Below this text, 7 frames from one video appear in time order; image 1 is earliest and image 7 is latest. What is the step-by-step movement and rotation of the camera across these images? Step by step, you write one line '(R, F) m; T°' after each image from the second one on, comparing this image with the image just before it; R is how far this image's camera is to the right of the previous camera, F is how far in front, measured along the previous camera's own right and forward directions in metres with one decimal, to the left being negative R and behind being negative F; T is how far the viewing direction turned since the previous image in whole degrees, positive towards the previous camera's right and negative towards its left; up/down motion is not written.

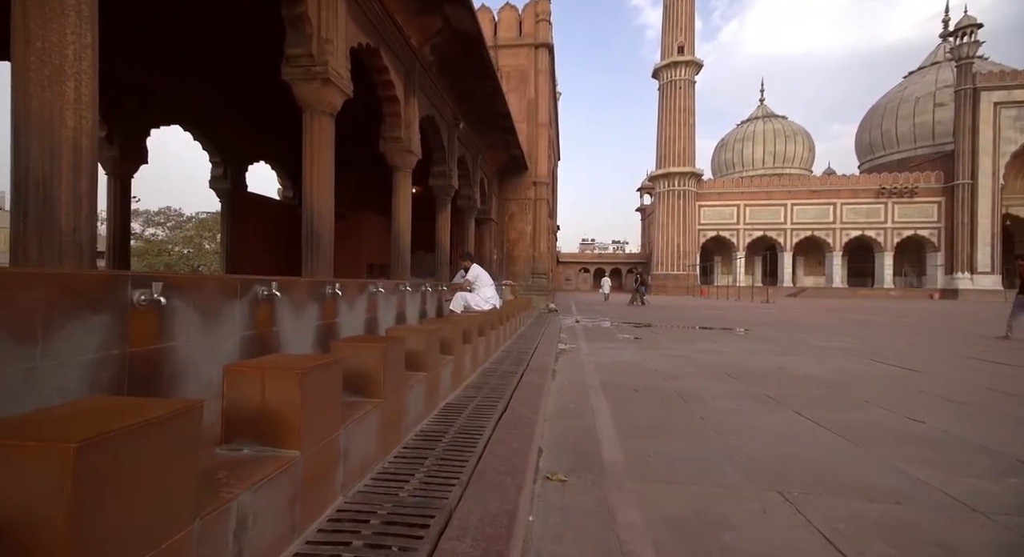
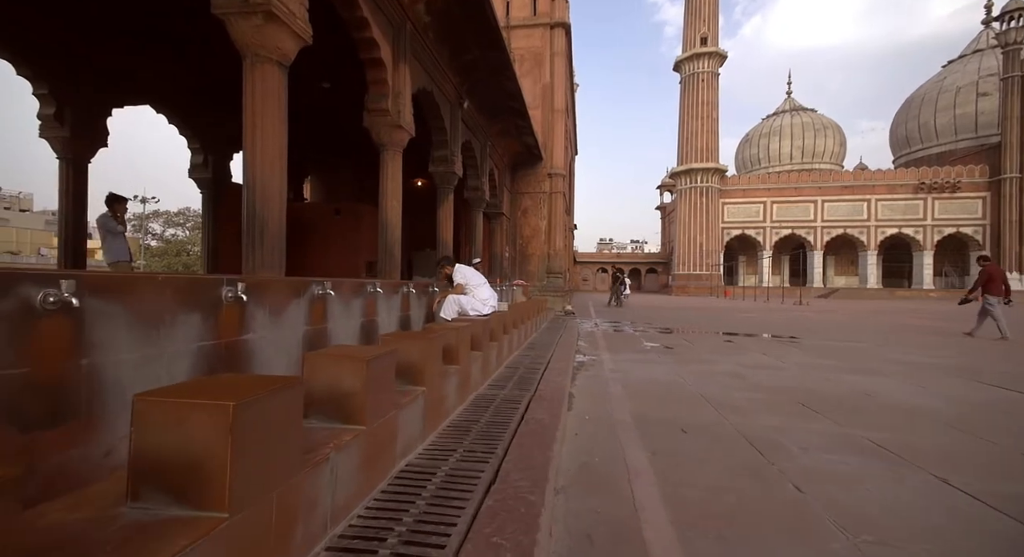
(+0.1, +1.1) m; -2°
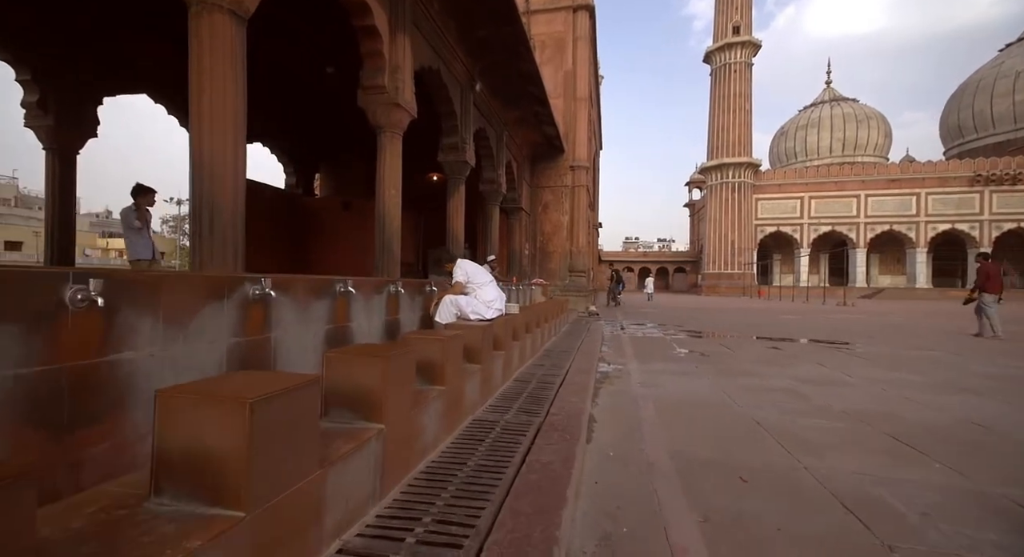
(+0.1, +0.7) m; -3°
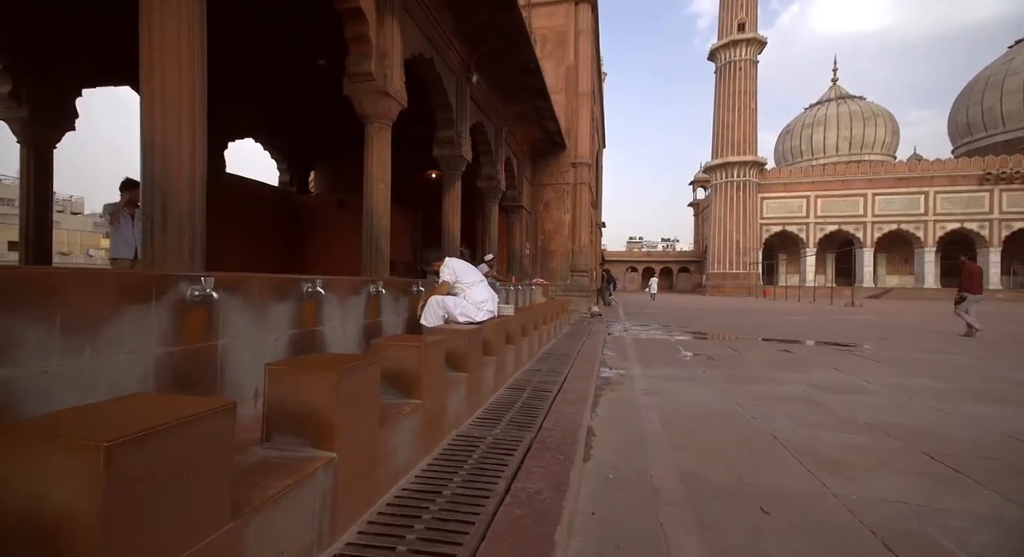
(+0.1, +0.3) m; 0°
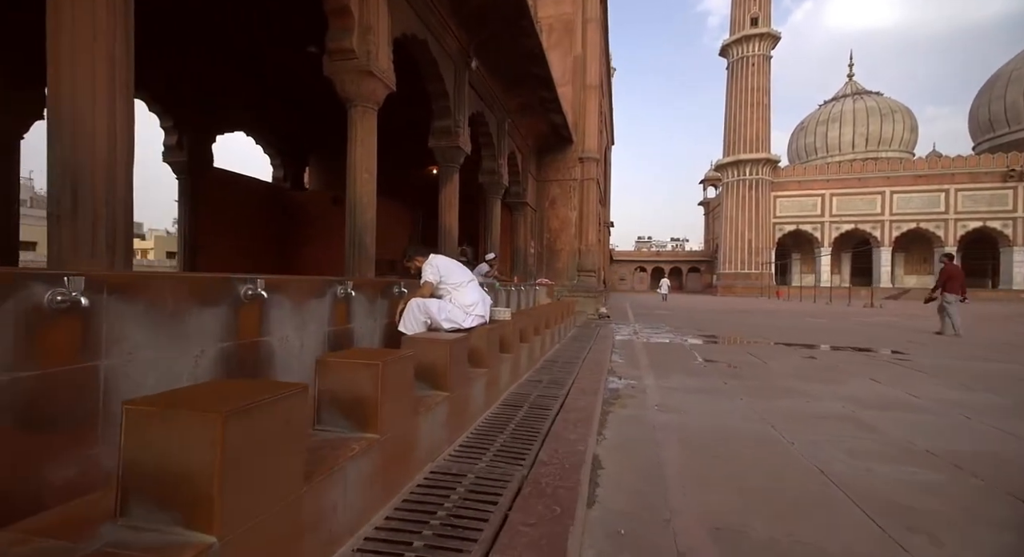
(+0.1, +0.5) m; -1°
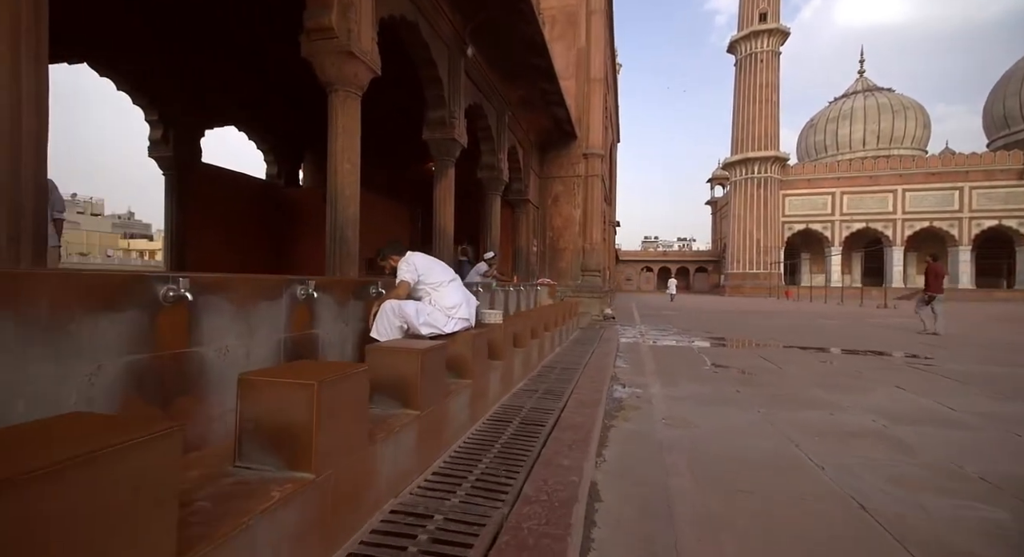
(+0.1, +0.4) m; -1°
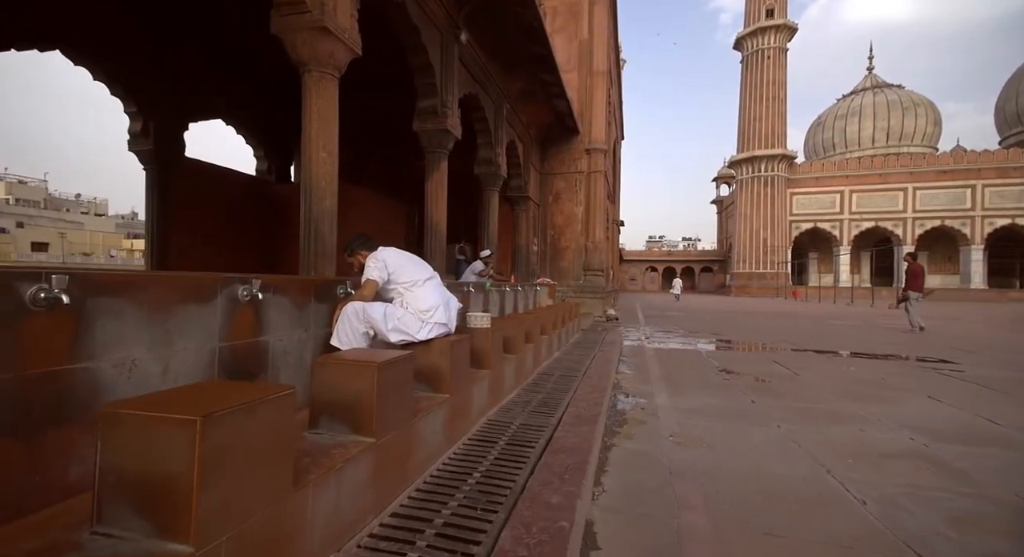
(+0.1, +0.4) m; 0°
